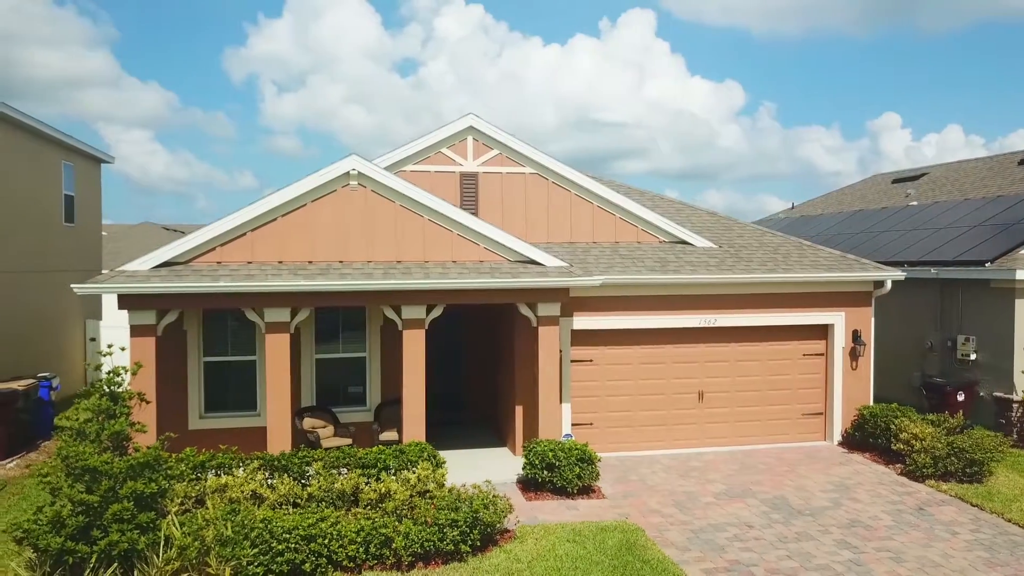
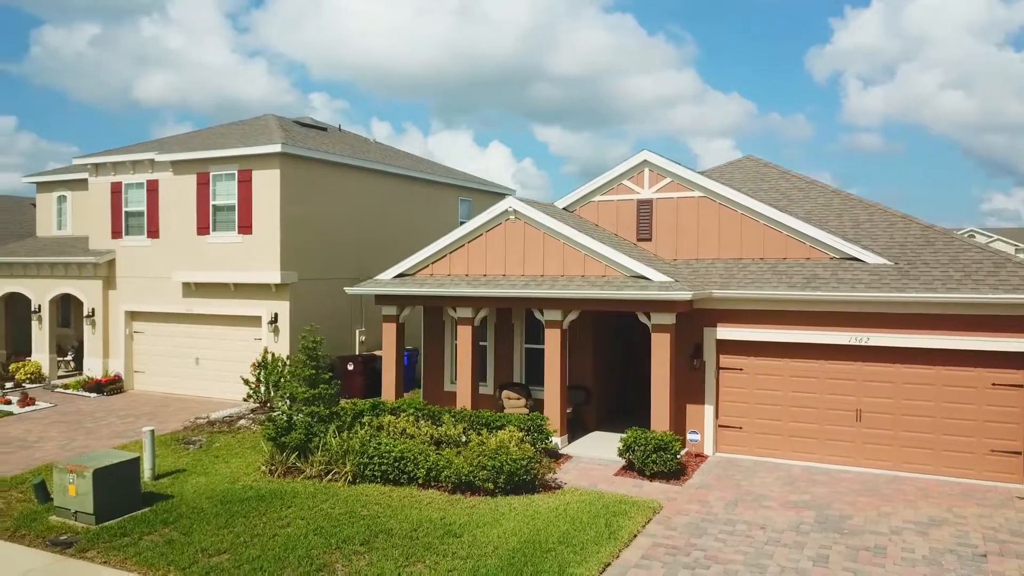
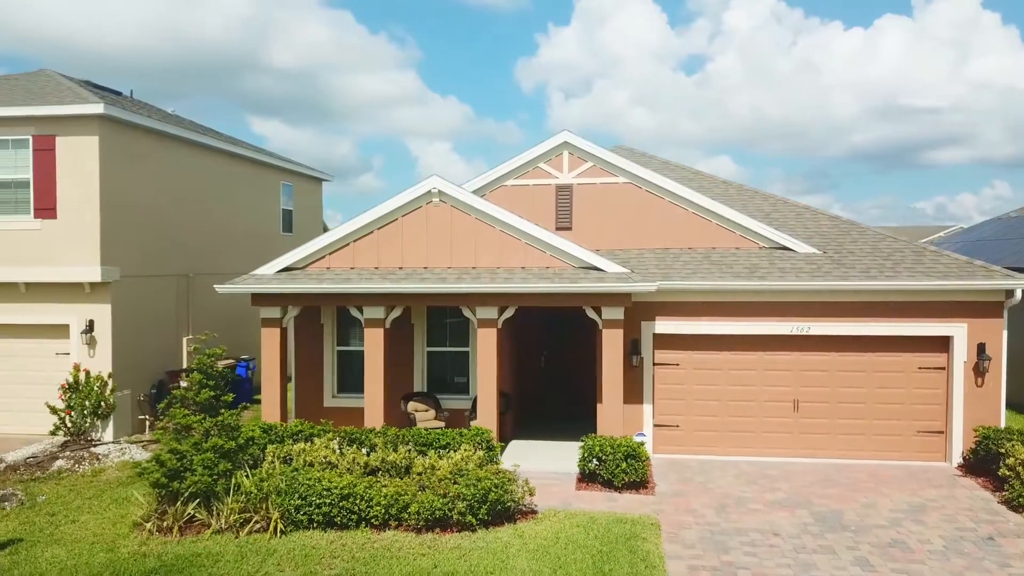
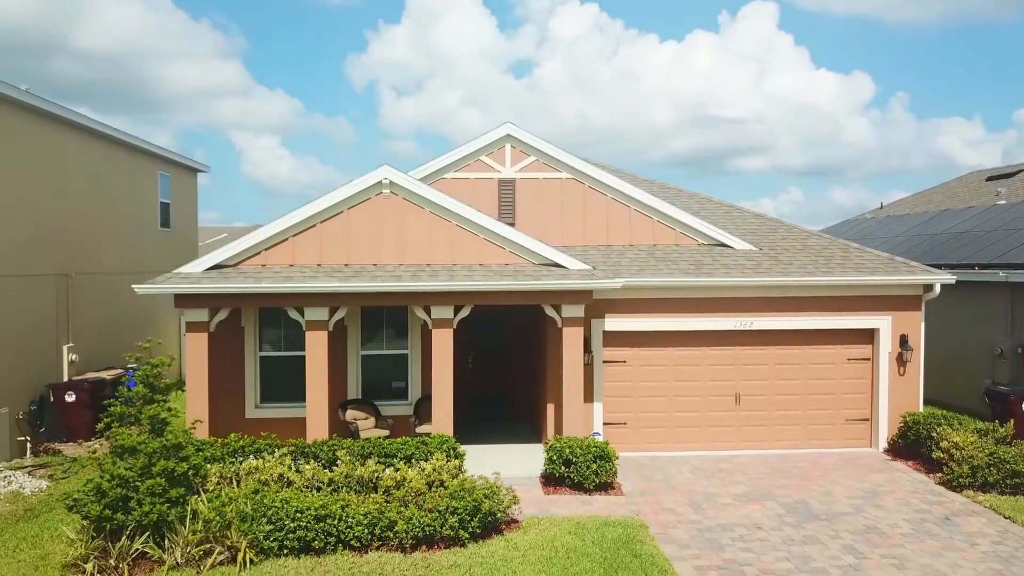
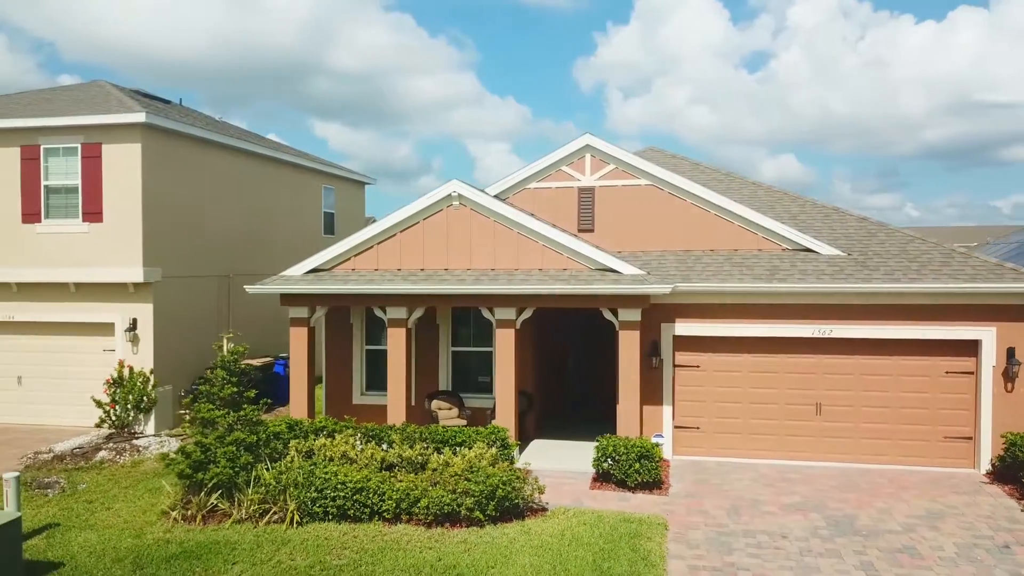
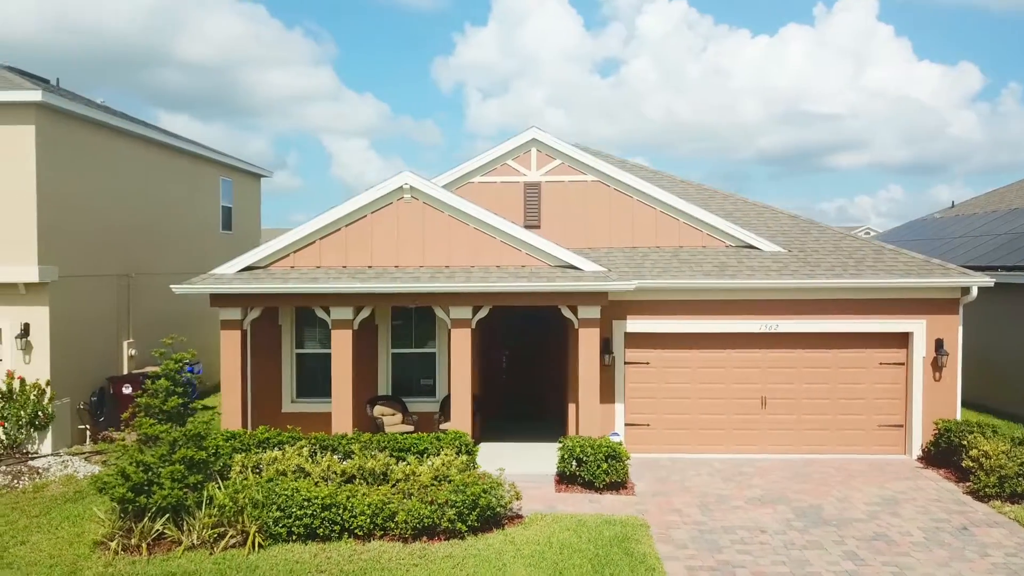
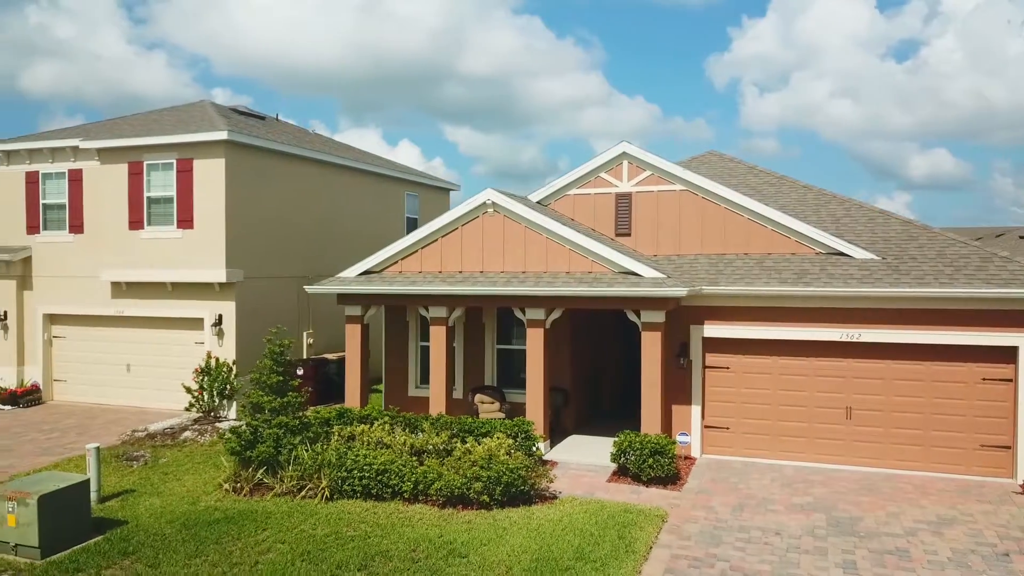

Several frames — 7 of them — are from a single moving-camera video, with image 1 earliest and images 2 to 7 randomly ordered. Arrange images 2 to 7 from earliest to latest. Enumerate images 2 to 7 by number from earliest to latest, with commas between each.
4, 6, 3, 5, 7, 2
